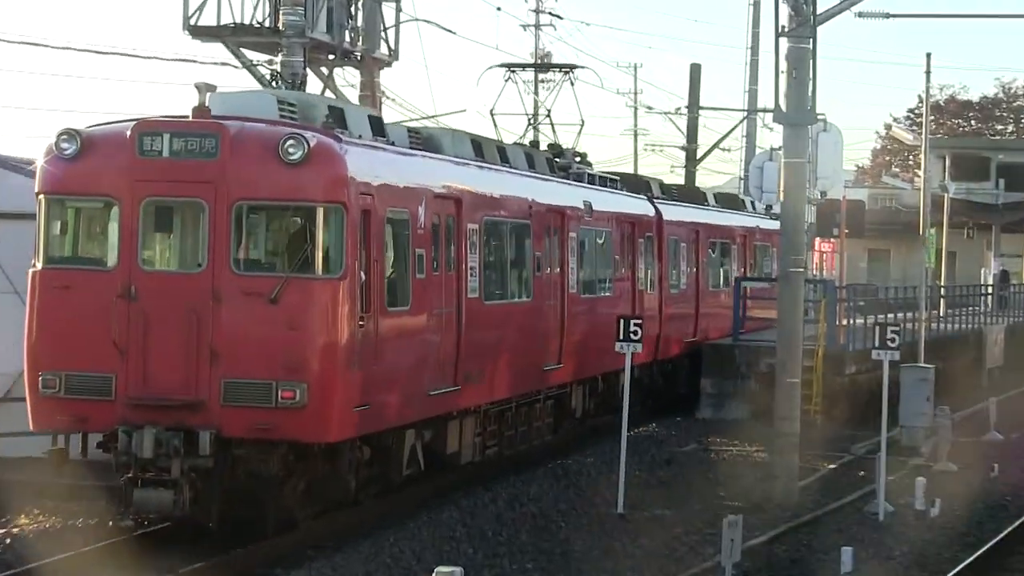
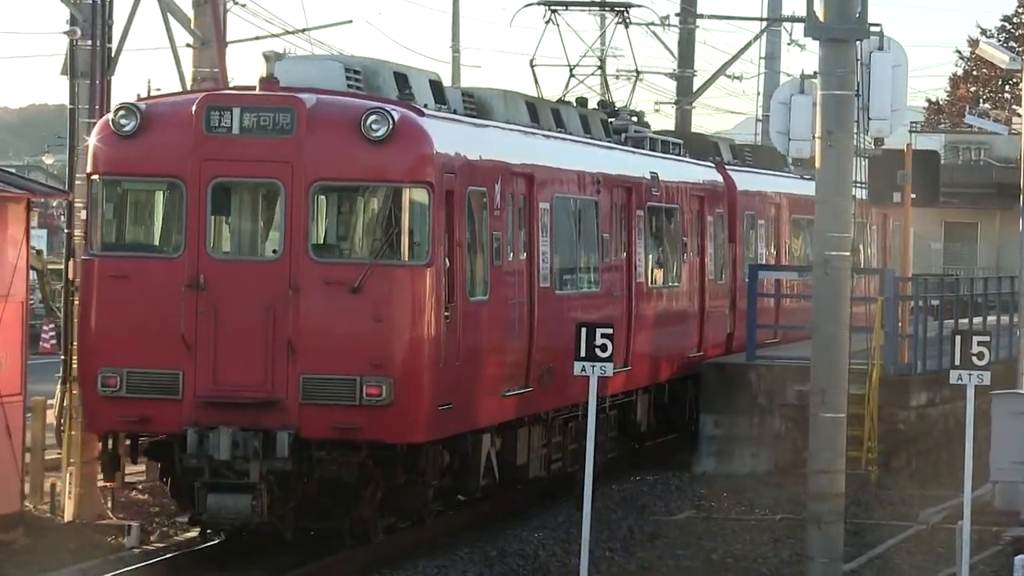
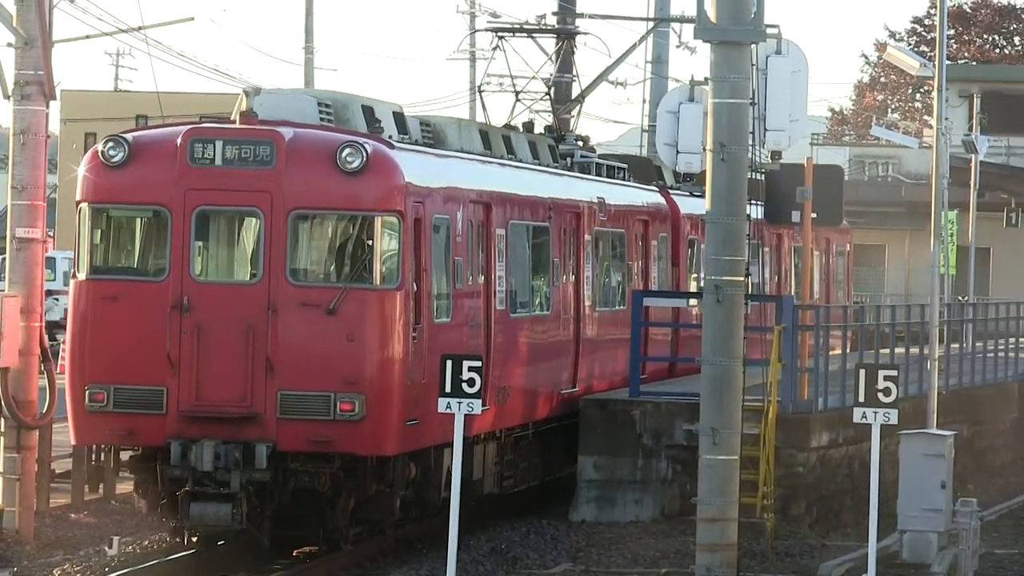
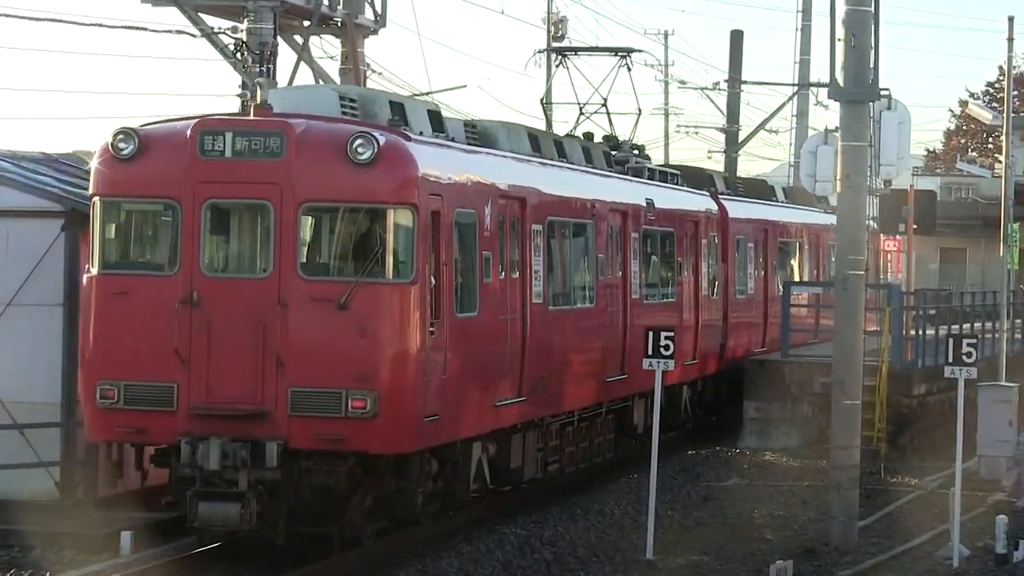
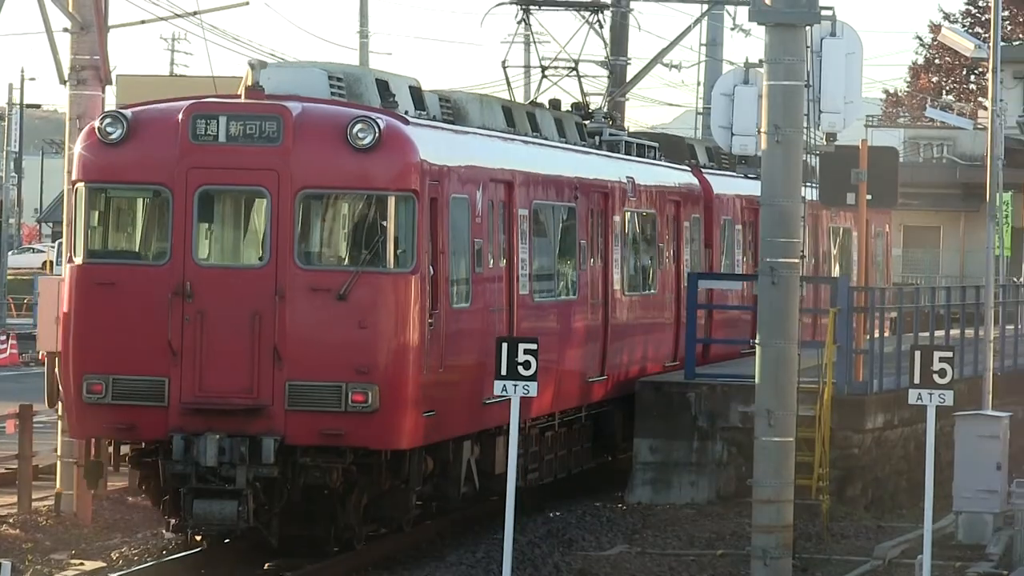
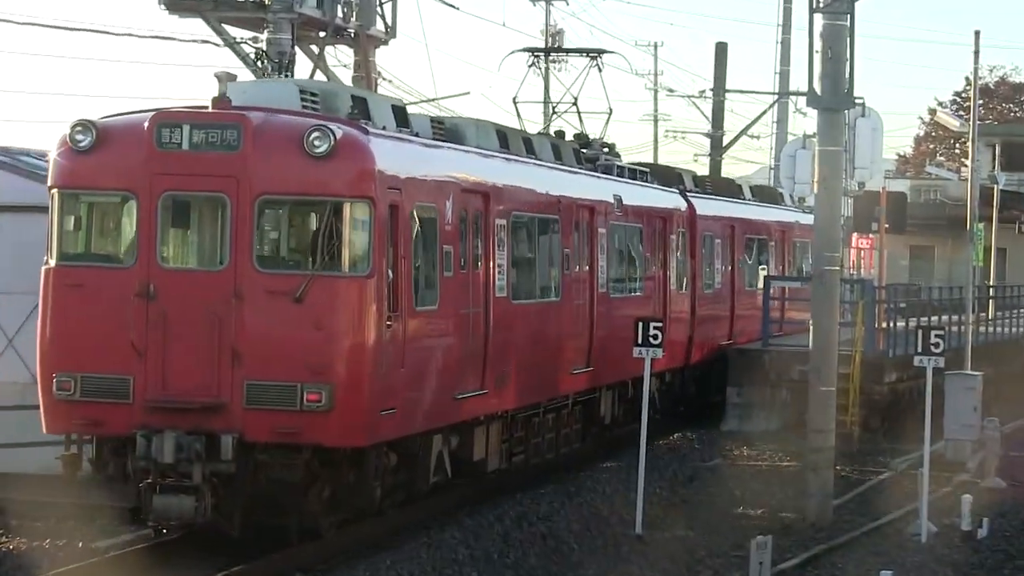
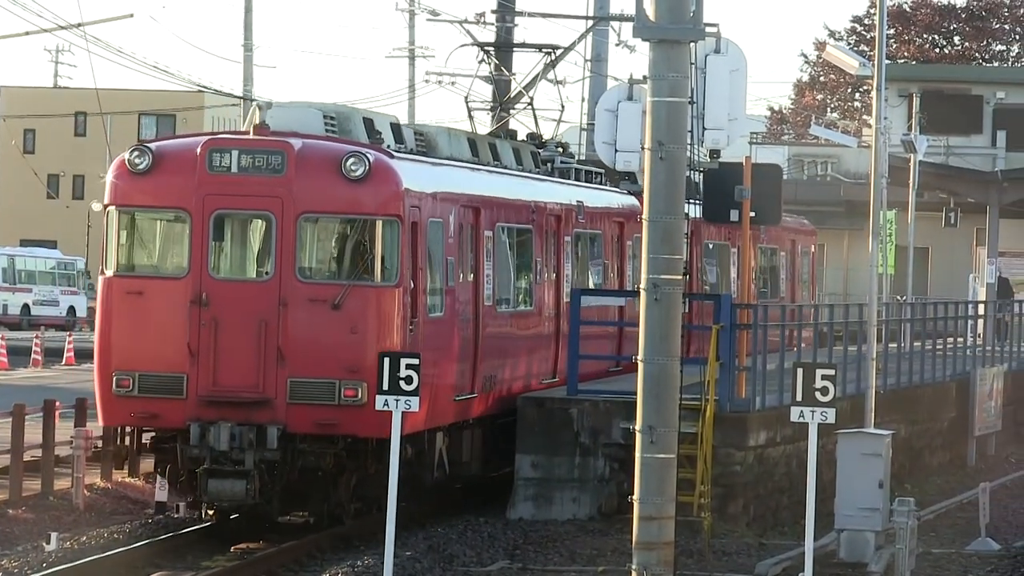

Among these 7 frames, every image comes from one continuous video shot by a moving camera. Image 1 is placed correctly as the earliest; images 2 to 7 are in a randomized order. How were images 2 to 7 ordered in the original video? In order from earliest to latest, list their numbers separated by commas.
6, 4, 2, 5, 3, 7
